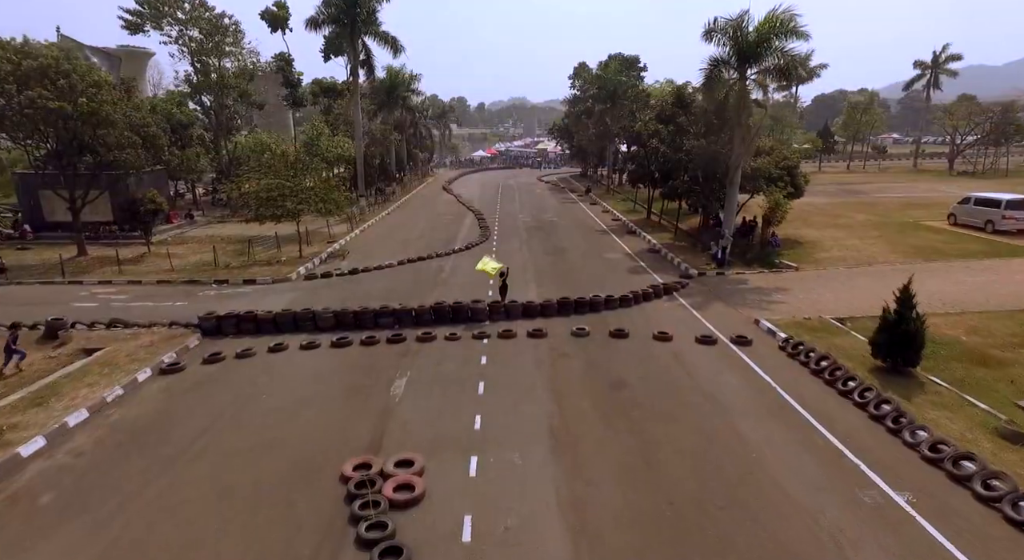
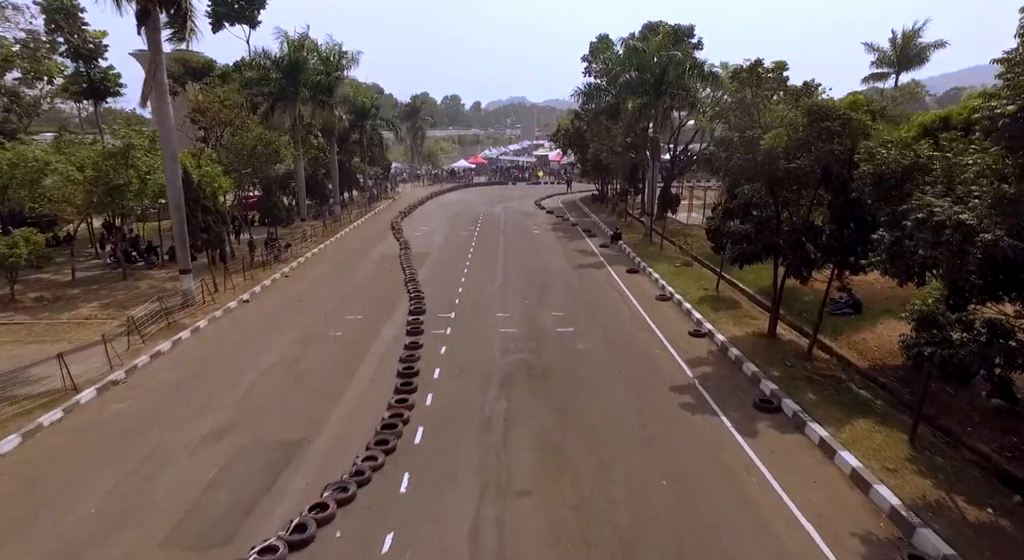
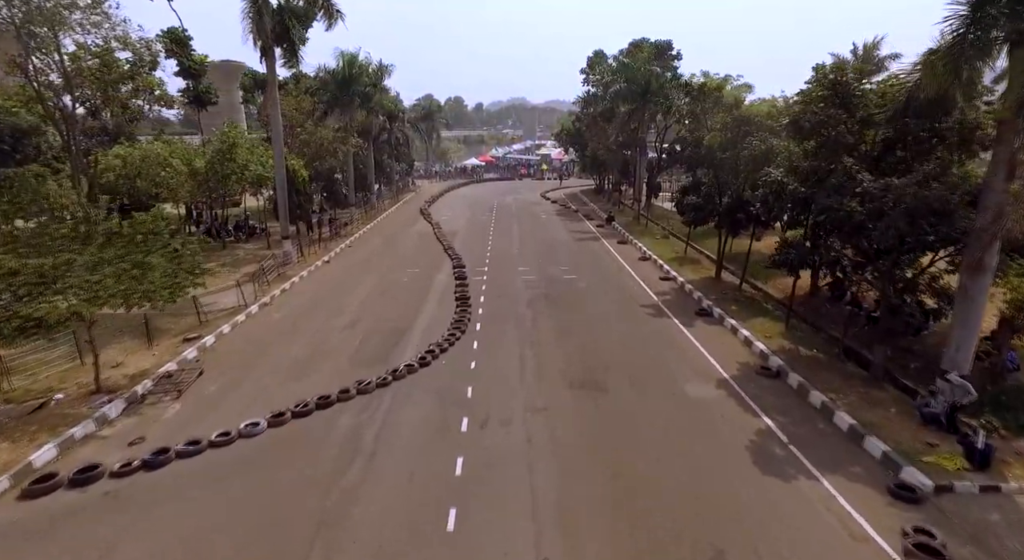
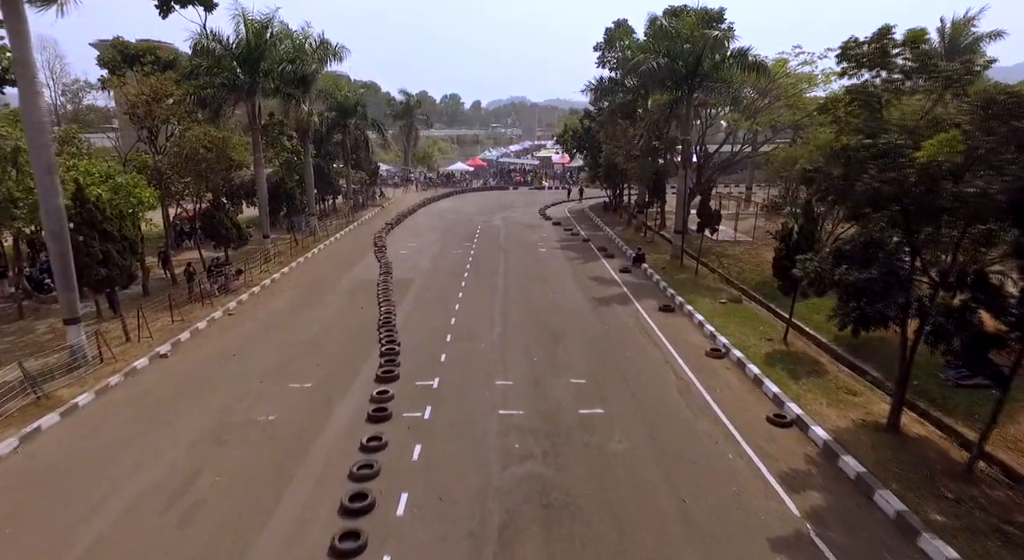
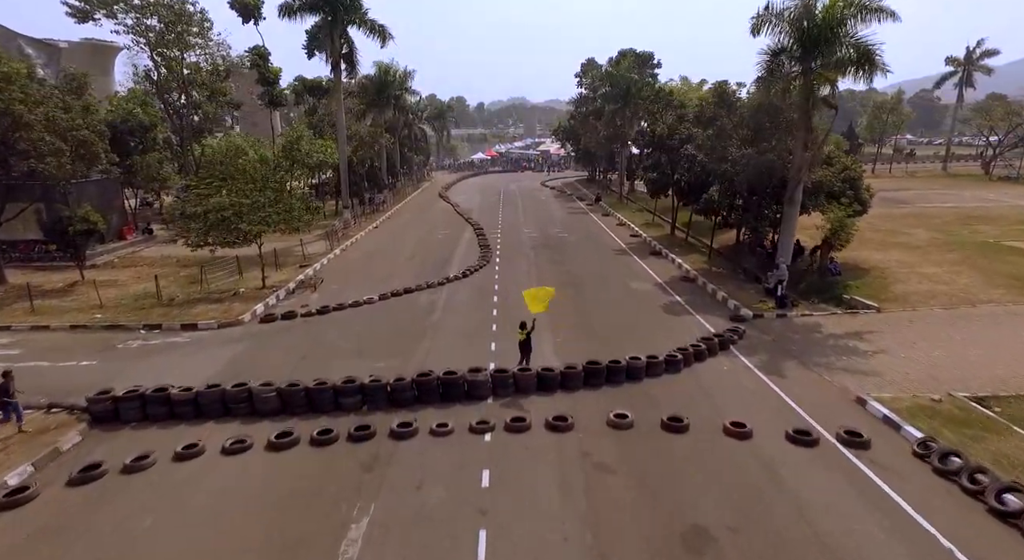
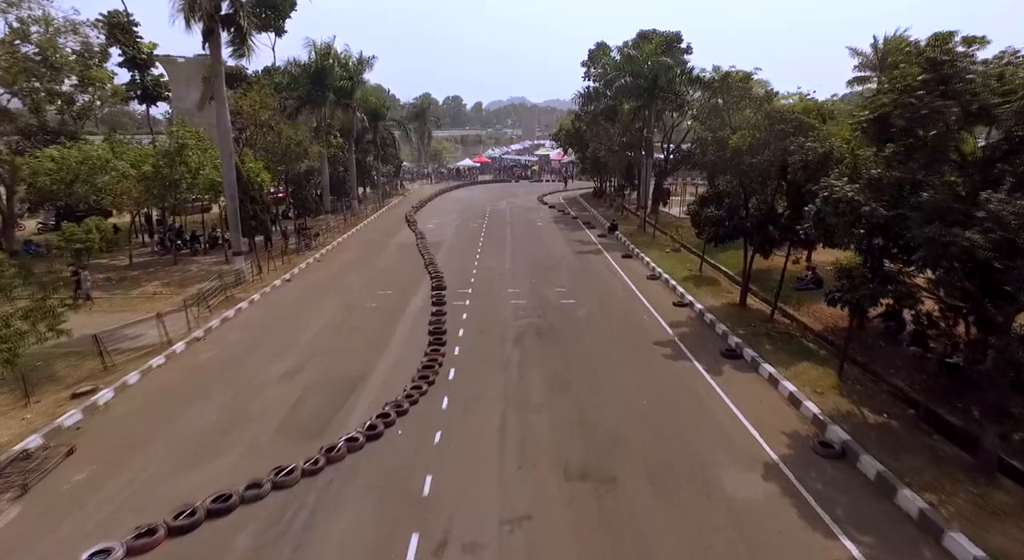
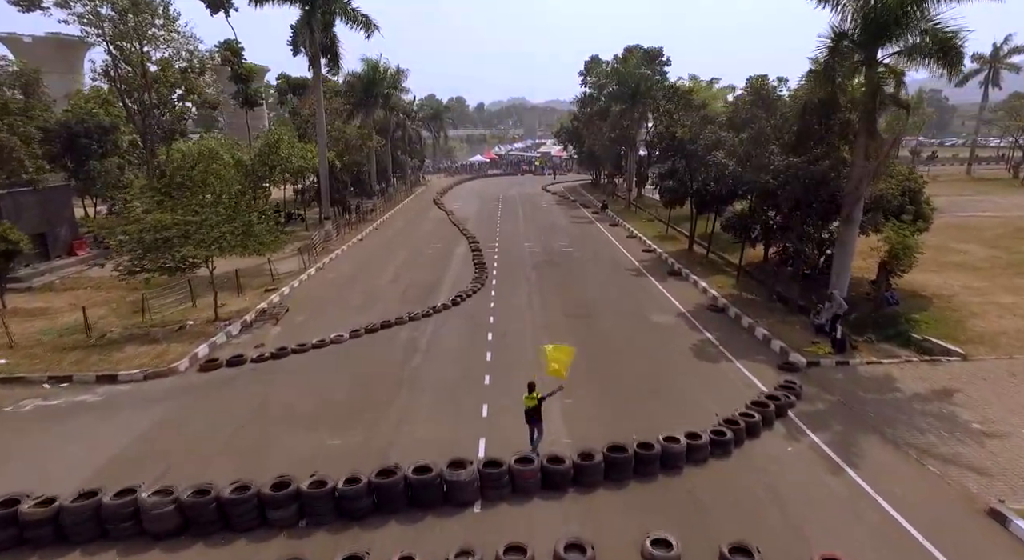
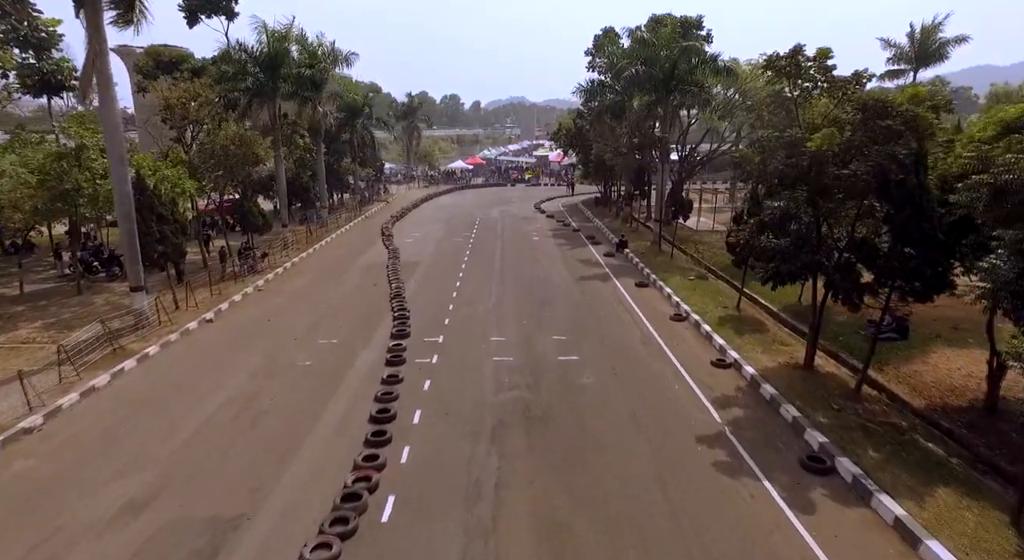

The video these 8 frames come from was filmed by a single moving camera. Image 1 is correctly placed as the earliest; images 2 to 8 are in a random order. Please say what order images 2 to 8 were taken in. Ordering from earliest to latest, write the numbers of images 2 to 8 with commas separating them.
5, 7, 3, 6, 2, 8, 4
